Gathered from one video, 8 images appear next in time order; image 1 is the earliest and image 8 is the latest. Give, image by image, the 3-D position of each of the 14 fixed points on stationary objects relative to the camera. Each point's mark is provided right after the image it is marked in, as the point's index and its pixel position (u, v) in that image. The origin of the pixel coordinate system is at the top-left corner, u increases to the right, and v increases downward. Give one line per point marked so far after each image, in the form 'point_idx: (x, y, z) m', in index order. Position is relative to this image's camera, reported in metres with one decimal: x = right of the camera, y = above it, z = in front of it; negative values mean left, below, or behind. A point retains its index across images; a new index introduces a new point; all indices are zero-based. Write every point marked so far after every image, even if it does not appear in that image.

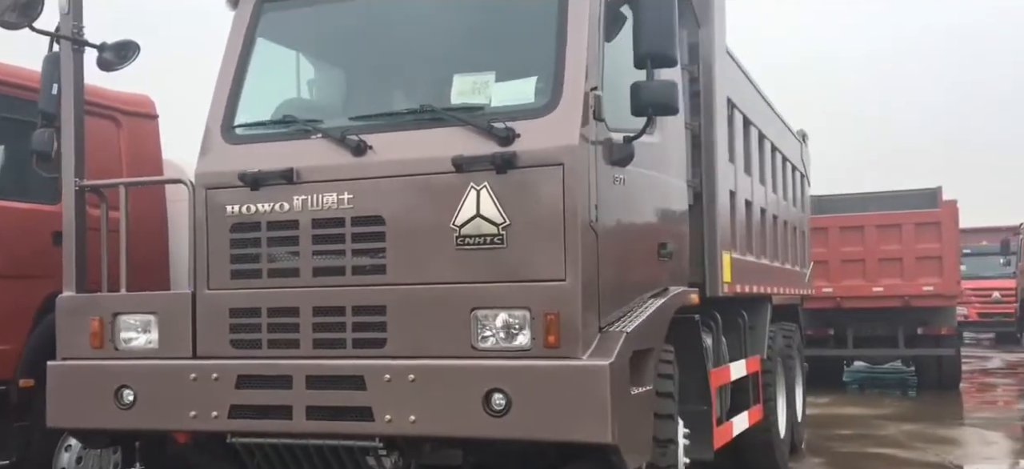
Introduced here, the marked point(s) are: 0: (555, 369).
0: (+0.2, -0.5, +3.9) m
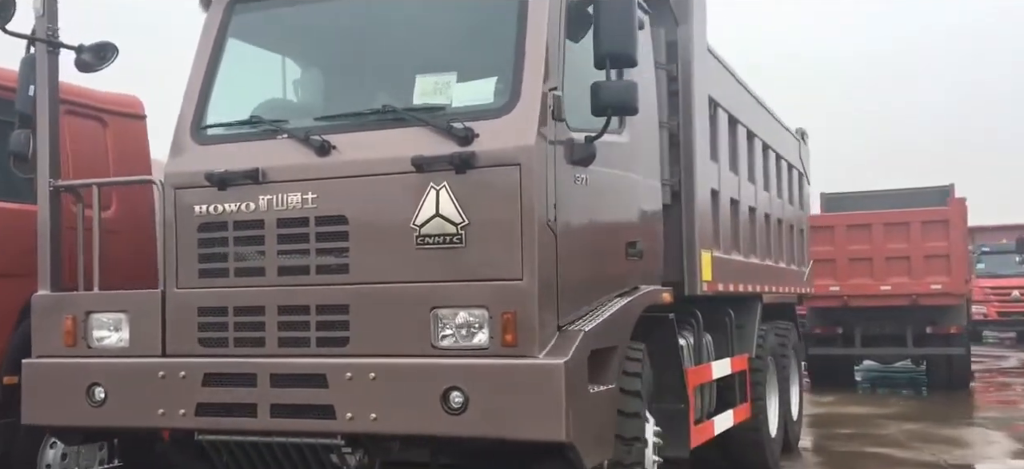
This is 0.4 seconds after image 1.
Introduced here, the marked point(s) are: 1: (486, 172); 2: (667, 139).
0: (0.0, -0.5, +3.9) m
1: (-0.1, +0.2, +4.1) m
2: (+0.9, +0.5, +5.9) m
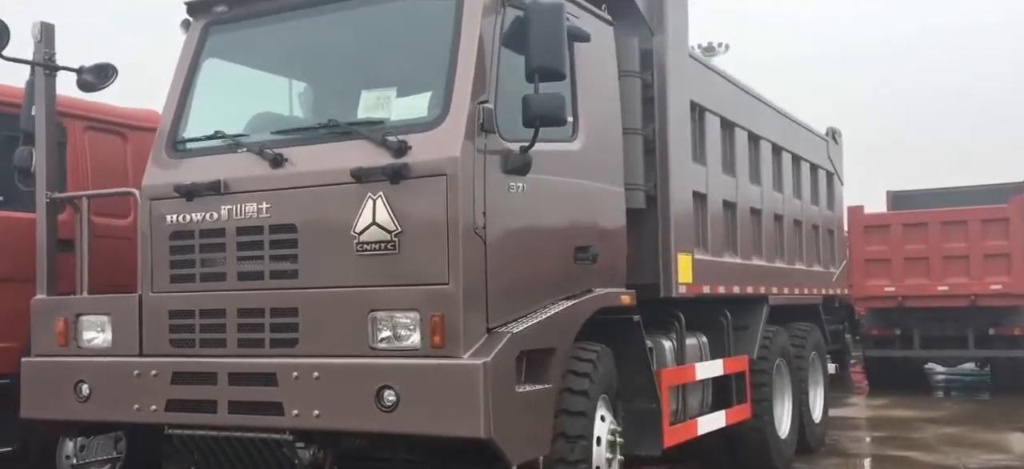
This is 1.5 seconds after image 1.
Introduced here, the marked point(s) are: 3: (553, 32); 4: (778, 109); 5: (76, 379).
0: (-0.3, -0.5, +4.1) m
1: (-0.4, +0.2, +4.3) m
2: (+0.7, +0.5, +6.0) m
3: (+0.2, +0.9, +4.4) m
4: (+2.1, +1.0, +8.4) m
5: (-2.1, -0.7, +5.0) m
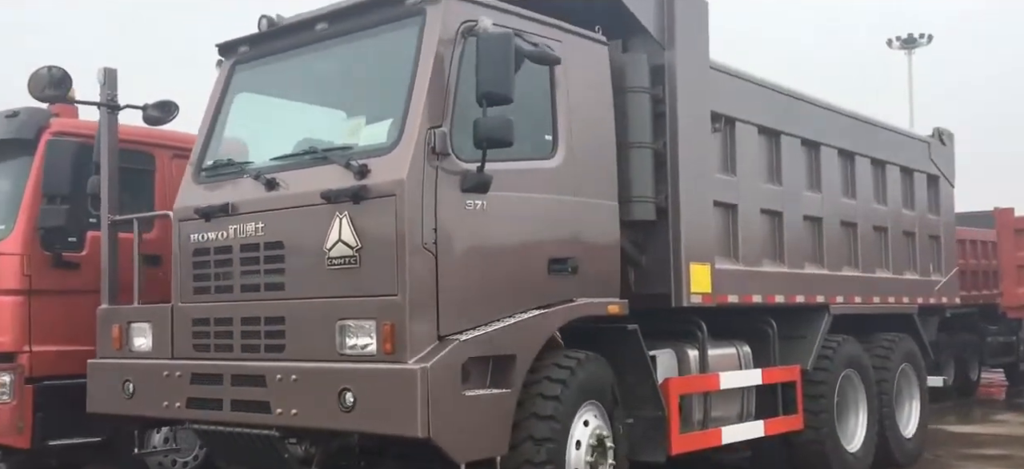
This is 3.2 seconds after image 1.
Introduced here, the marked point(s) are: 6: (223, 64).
0: (-0.6, -0.6, +4.5) m
1: (-0.6, +0.1, +4.7) m
2: (+0.8, +0.4, +6.2) m
3: (-0.1, +0.8, +4.7) m
4: (+2.7, +0.9, +8.3) m
5: (-2.1, -0.8, +5.7) m
6: (-1.6, +1.0, +6.0) m
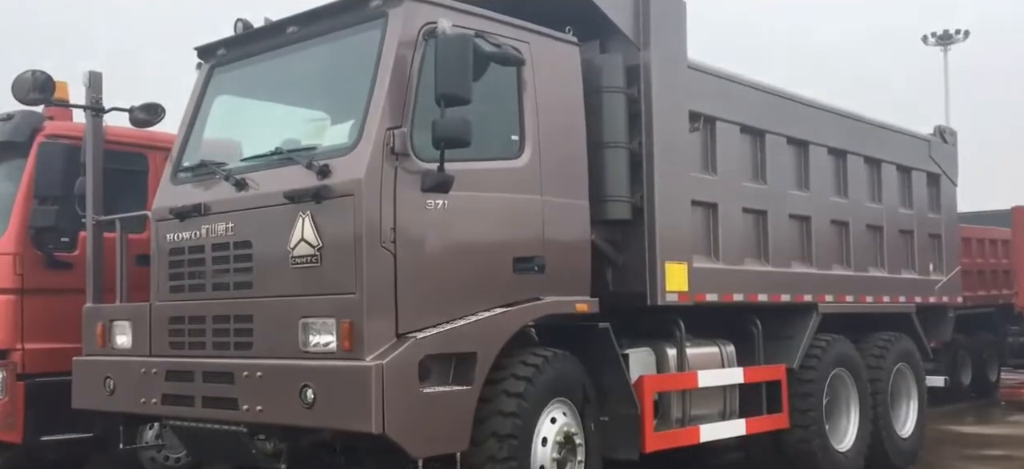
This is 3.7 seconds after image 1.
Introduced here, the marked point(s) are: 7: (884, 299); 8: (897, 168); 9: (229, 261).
0: (-0.7, -0.6, +4.6) m
1: (-0.8, +0.1, +4.8) m
2: (+0.7, +0.4, +6.2) m
3: (-0.3, +0.8, +4.8) m
4: (+2.6, +1.0, +8.3) m
5: (-2.3, -0.8, +5.9) m
6: (-1.8, +1.0, +6.1) m
7: (+3.1, -0.5, +8.7) m
8: (+3.4, +0.6, +9.2) m
9: (-1.4, -0.1, +5.3) m
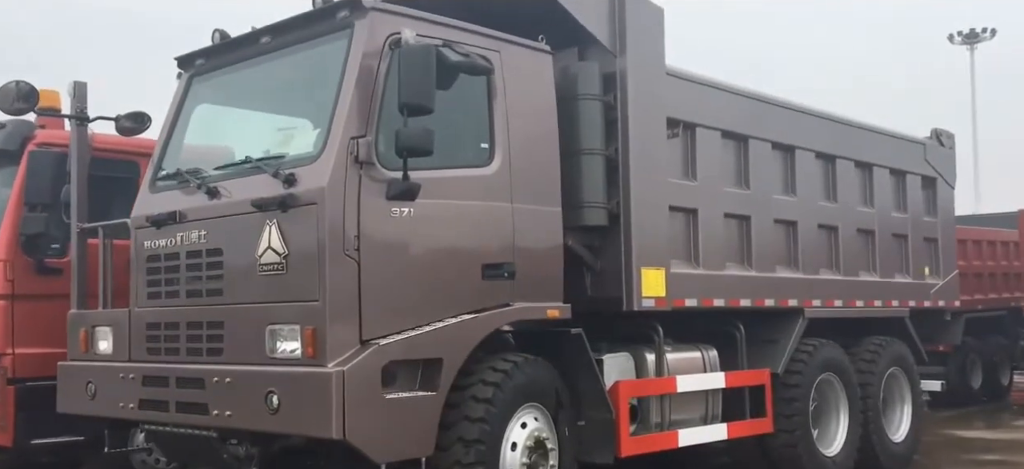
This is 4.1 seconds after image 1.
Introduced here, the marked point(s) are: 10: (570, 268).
0: (-0.9, -0.6, +4.7) m
1: (-1.0, +0.1, +4.8) m
2: (+0.5, +0.4, +6.2) m
3: (-0.4, +0.8, +4.8) m
4: (+2.5, +0.9, +8.3) m
5: (-2.4, -0.8, +6.0) m
6: (-1.9, +0.9, +6.2) m
7: (+3.0, -0.6, +8.6) m
8: (+3.3, +0.5, +9.1) m
9: (-1.6, -0.2, +5.4) m
10: (+0.4, -0.2, +6.4) m
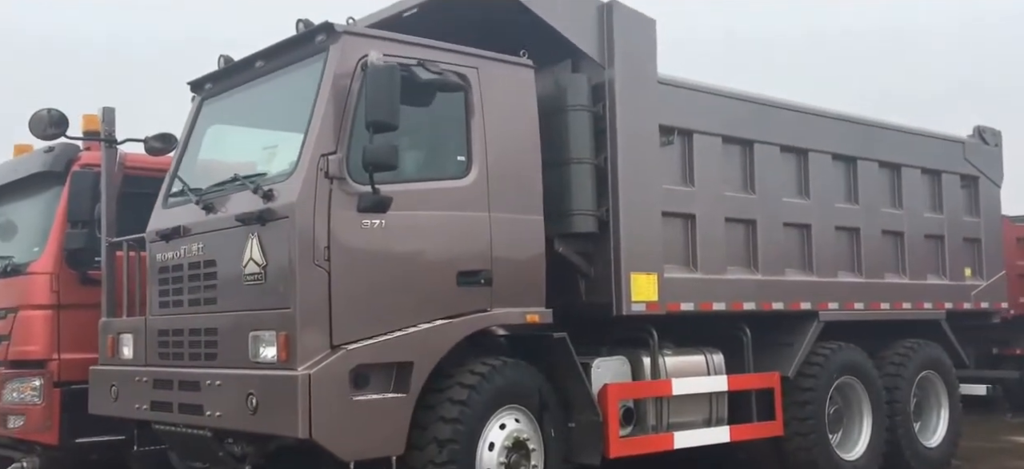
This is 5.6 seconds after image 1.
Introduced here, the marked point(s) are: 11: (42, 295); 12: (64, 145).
0: (-1.1, -0.7, +5.0) m
1: (-1.2, +0.1, +5.2) m
2: (+0.5, +0.4, +6.4) m
3: (-0.6, +0.7, +5.1) m
4: (+2.6, +0.9, +8.2) m
5: (-2.5, -0.9, +6.4) m
6: (-2.0, +0.9, +6.6) m
7: (+3.2, -0.6, +8.5) m
8: (+3.5, +0.5, +9.0) m
9: (-1.7, -0.2, +5.8) m
10: (+0.3, -0.2, +6.6) m
11: (-3.3, -0.4, +7.4) m
12: (-3.4, +0.7, +7.9) m
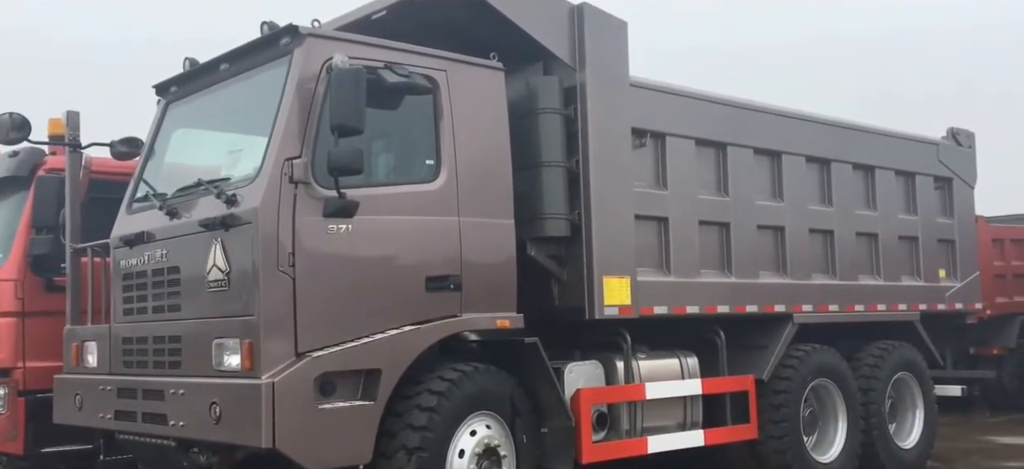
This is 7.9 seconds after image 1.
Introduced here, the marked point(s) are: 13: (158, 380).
0: (-1.3, -0.7, +4.9) m
1: (-1.3, 0.0, +5.1) m
2: (+0.3, +0.3, +6.3) m
3: (-0.8, +0.7, +5.0) m
4: (+2.4, +0.9, +8.2) m
5: (-2.6, -0.9, +6.3) m
6: (-2.2, +0.8, +6.5) m
7: (+3.0, -0.6, +8.5) m
8: (+3.3, +0.5, +9.0) m
9: (-1.9, -0.3, +5.7) m
10: (+0.2, -0.3, +6.5) m
11: (-3.5, -0.5, +7.3) m
12: (-3.6, +0.6, +7.7) m
13: (-1.9, -0.8, +5.5) m
